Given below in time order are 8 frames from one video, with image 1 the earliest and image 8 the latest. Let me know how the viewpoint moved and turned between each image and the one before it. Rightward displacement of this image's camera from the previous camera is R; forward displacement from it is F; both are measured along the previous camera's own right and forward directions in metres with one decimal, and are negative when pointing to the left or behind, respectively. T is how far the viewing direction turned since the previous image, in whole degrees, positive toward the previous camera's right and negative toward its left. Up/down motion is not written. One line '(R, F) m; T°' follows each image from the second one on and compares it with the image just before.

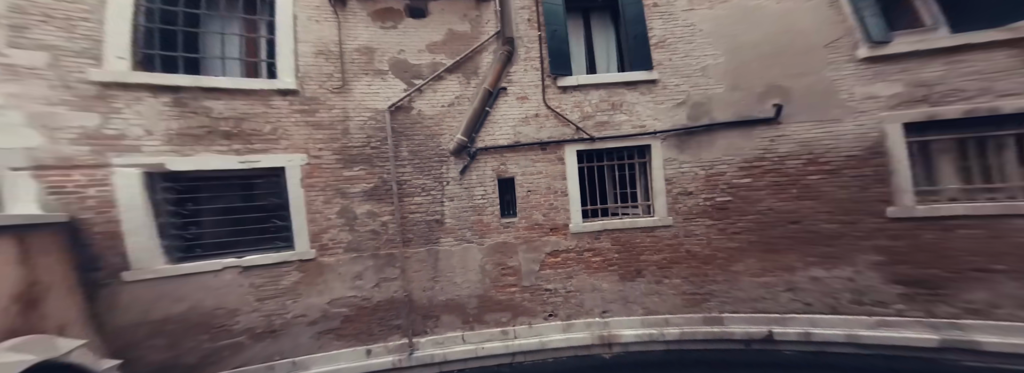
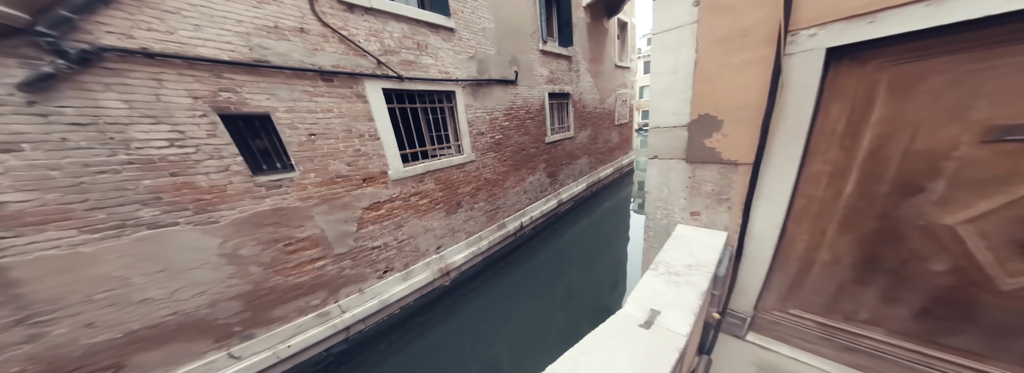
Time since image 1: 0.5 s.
(-2.2, -0.1) m; +54°
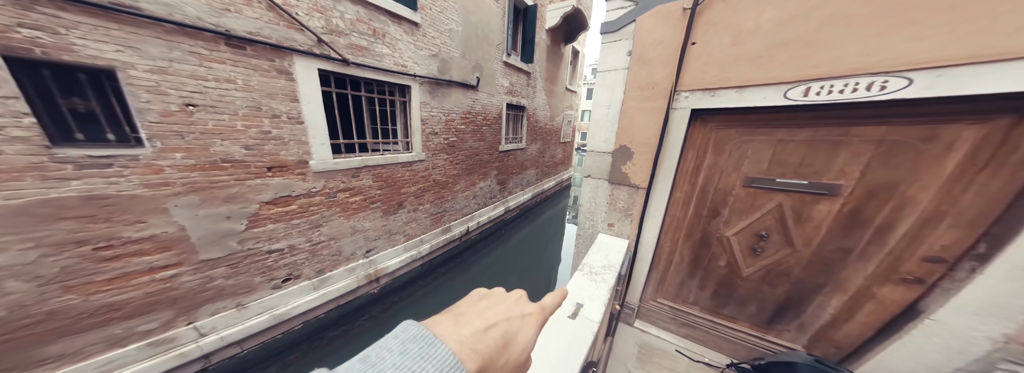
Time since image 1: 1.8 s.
(+0.1, -0.2) m; +11°
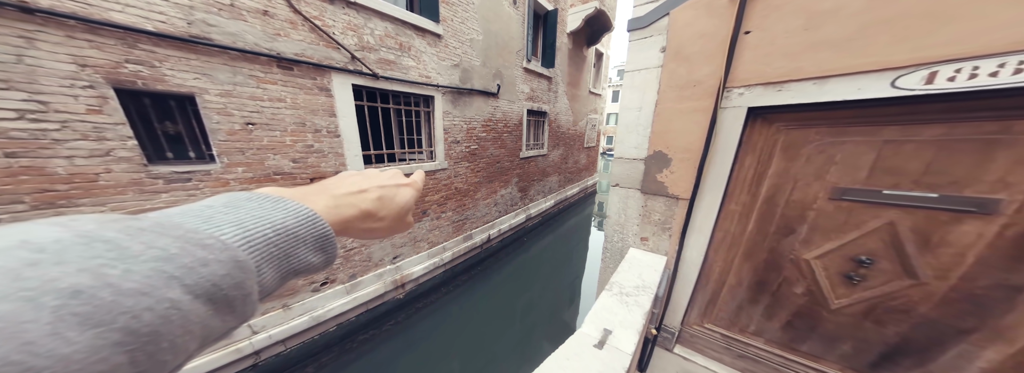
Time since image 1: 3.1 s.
(0.0, +0.1) m; -5°
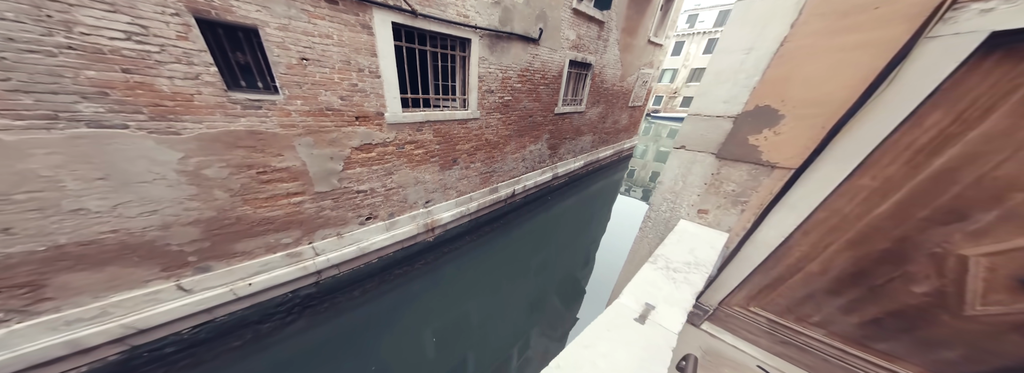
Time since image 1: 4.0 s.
(-0.2, +0.1) m; -5°
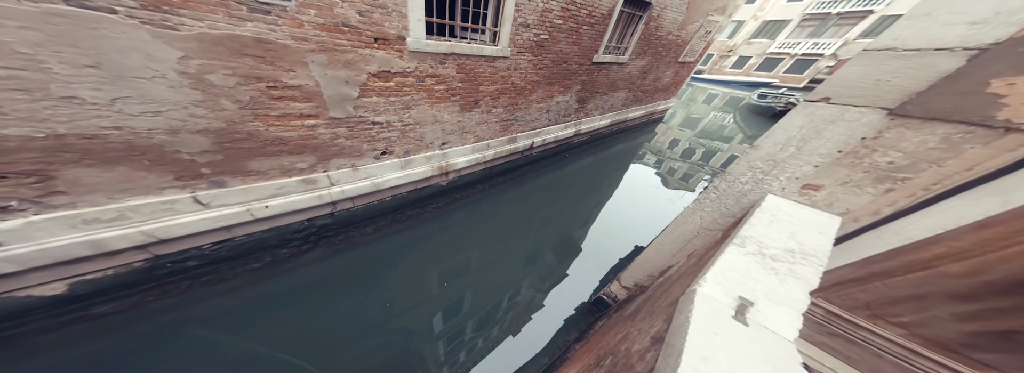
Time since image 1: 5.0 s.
(-0.3, +0.2) m; -2°
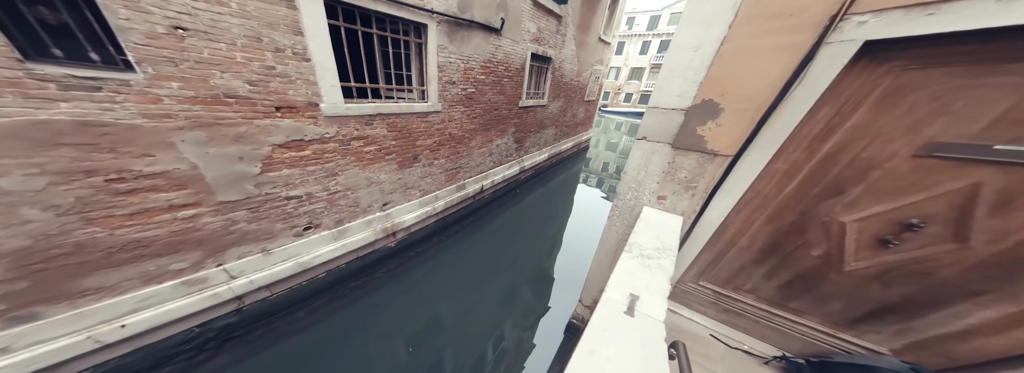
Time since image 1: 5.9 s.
(+0.3, -0.2) m; +10°
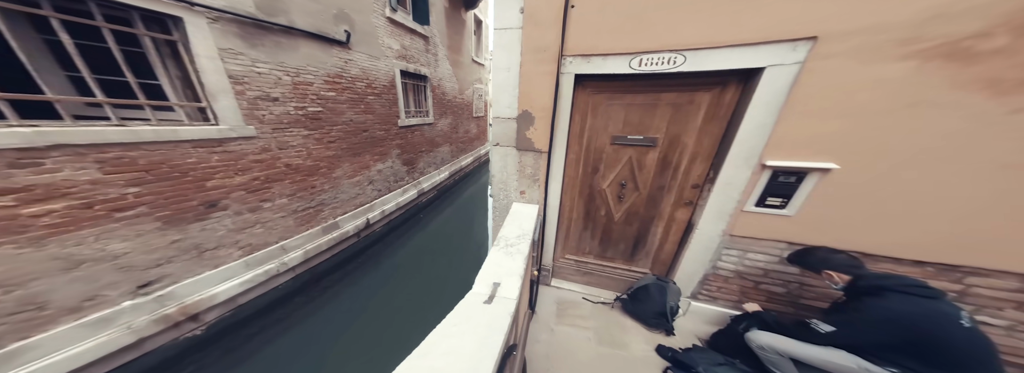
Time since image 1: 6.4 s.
(+0.2, -0.2) m; +21°
